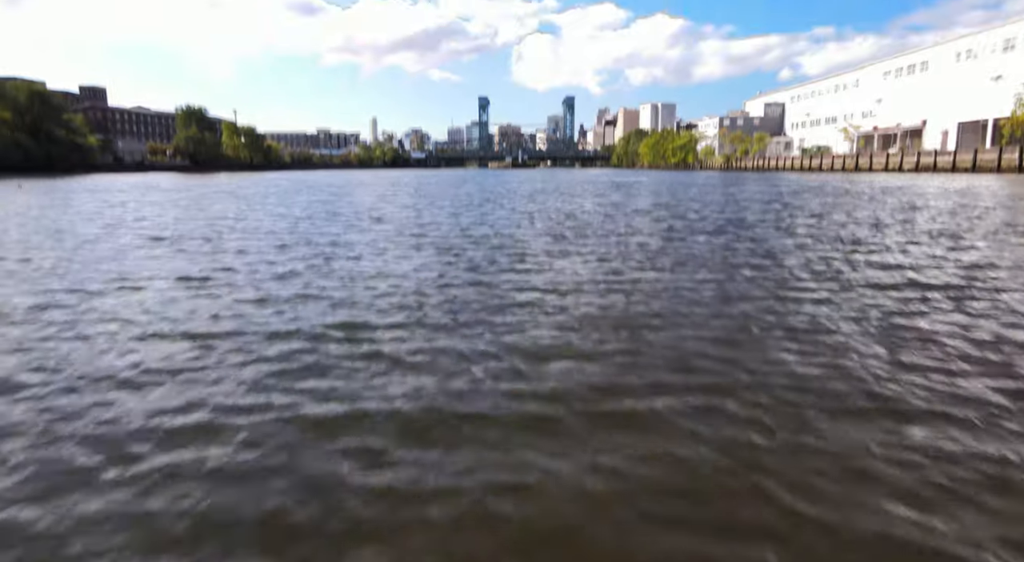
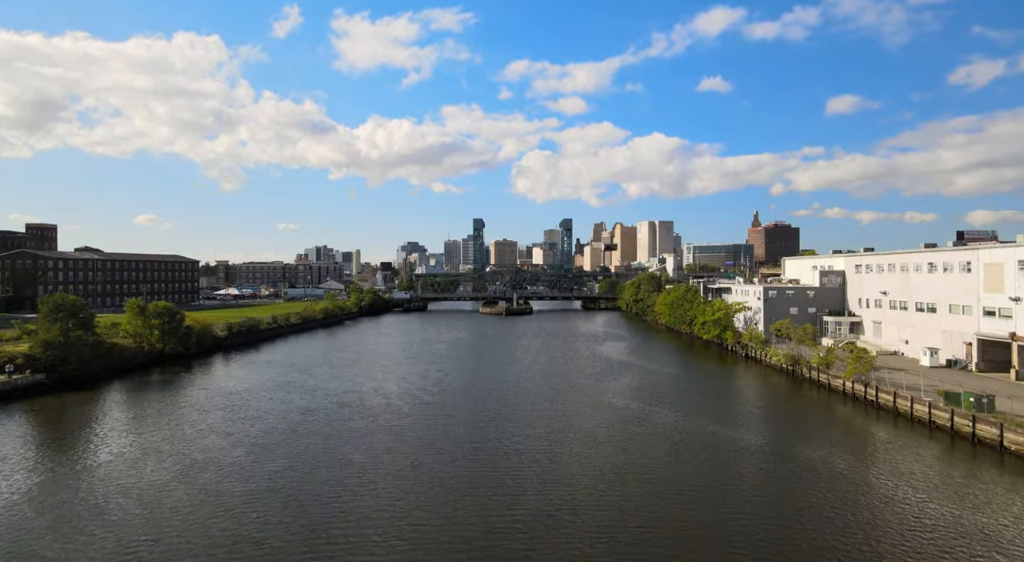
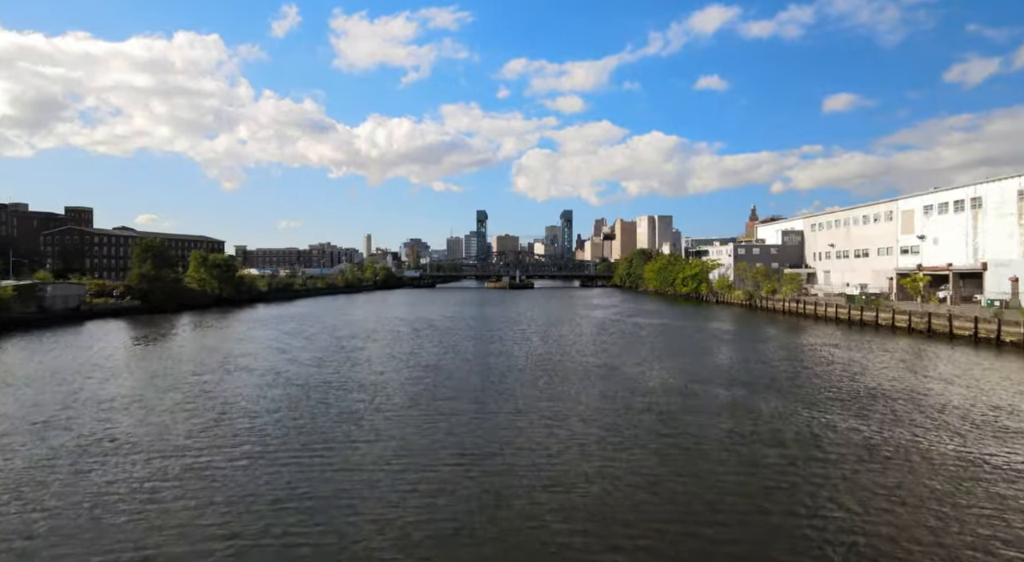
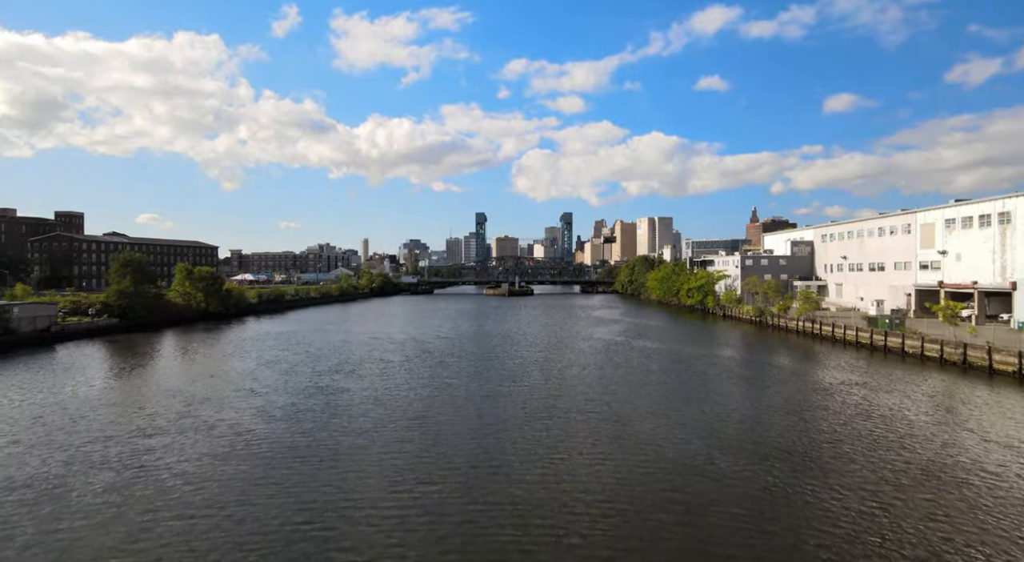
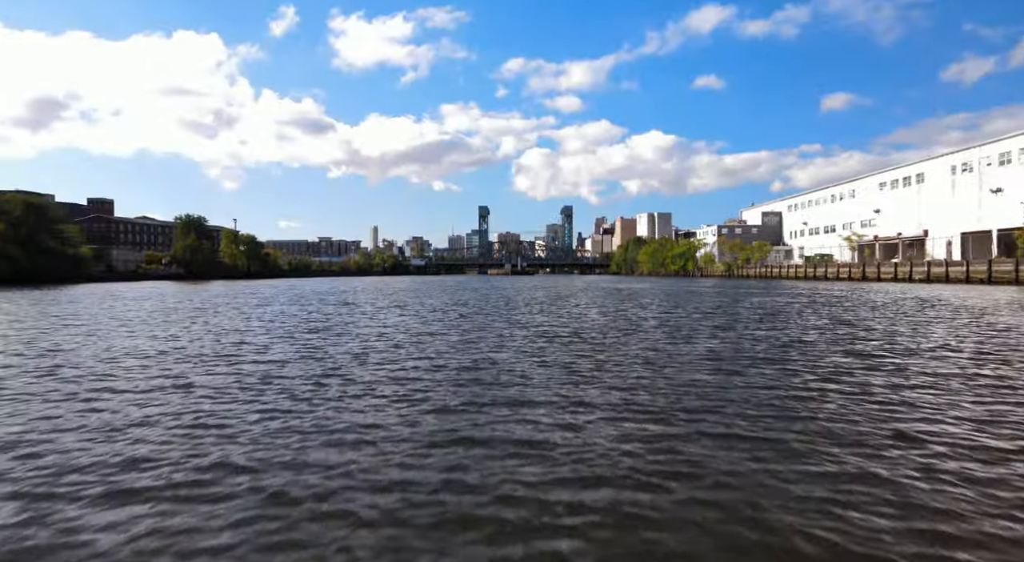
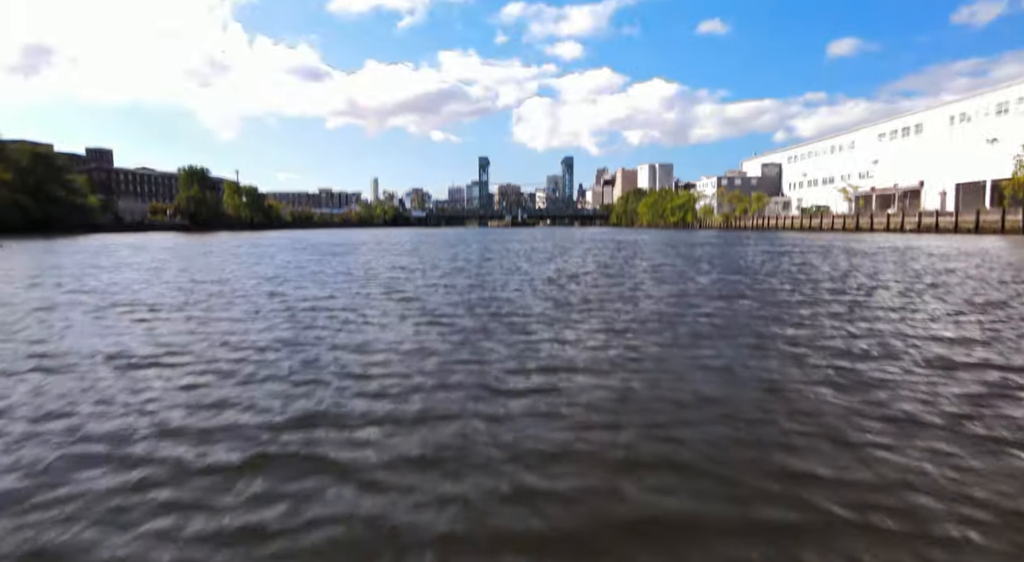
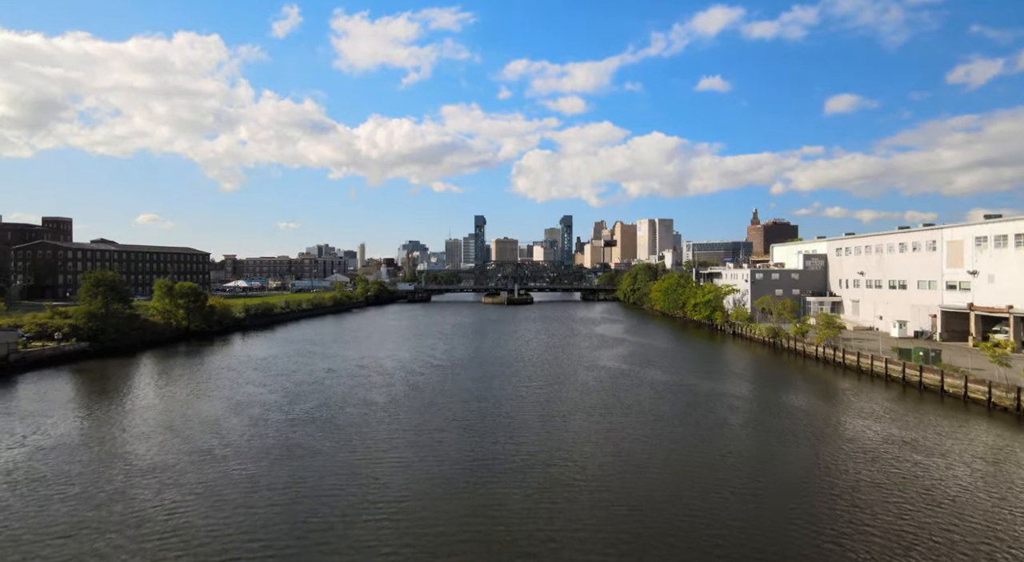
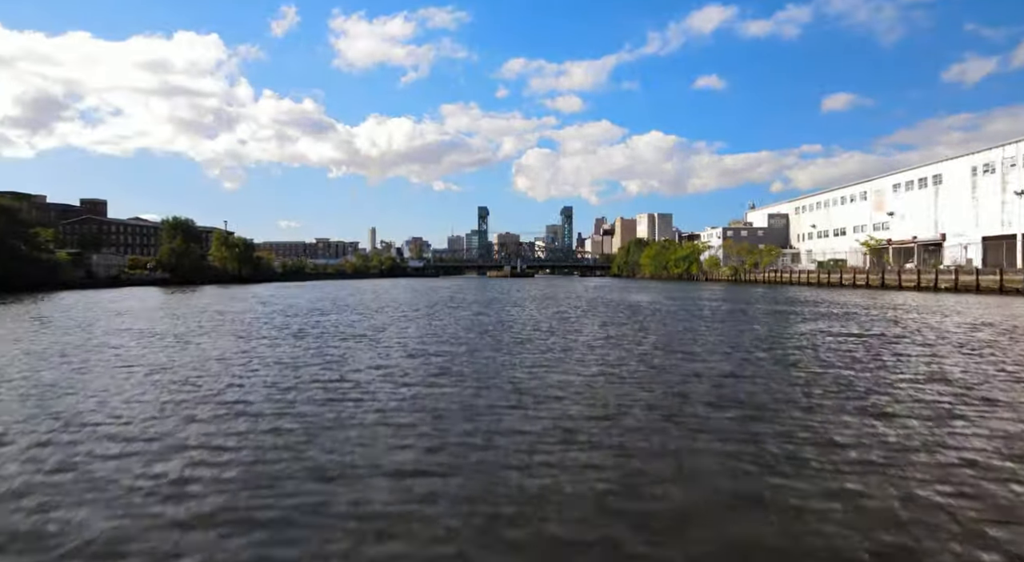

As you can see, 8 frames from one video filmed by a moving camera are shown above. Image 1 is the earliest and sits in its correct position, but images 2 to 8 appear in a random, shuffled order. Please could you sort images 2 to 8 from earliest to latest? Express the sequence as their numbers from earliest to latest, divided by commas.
6, 5, 8, 3, 4, 7, 2
